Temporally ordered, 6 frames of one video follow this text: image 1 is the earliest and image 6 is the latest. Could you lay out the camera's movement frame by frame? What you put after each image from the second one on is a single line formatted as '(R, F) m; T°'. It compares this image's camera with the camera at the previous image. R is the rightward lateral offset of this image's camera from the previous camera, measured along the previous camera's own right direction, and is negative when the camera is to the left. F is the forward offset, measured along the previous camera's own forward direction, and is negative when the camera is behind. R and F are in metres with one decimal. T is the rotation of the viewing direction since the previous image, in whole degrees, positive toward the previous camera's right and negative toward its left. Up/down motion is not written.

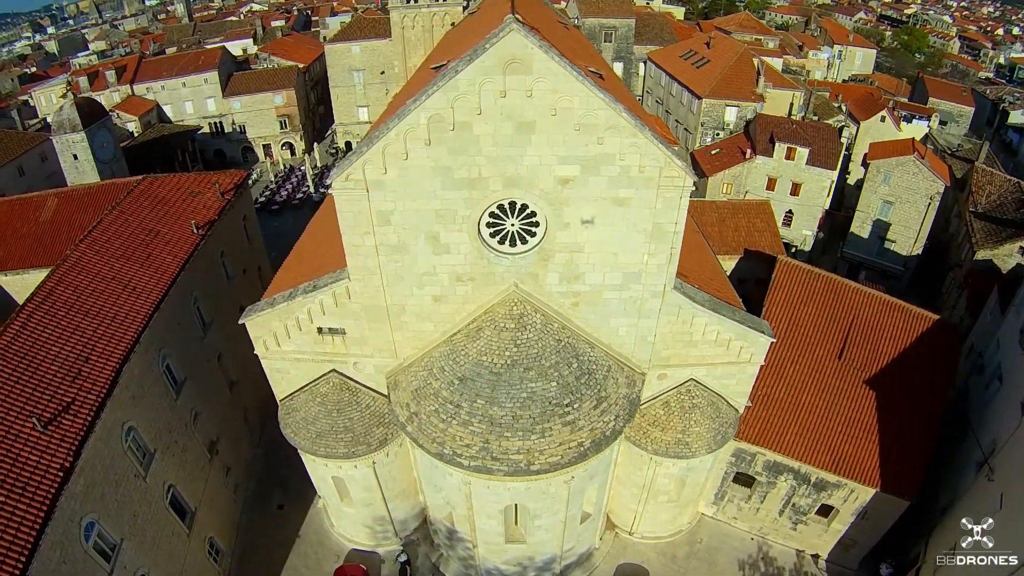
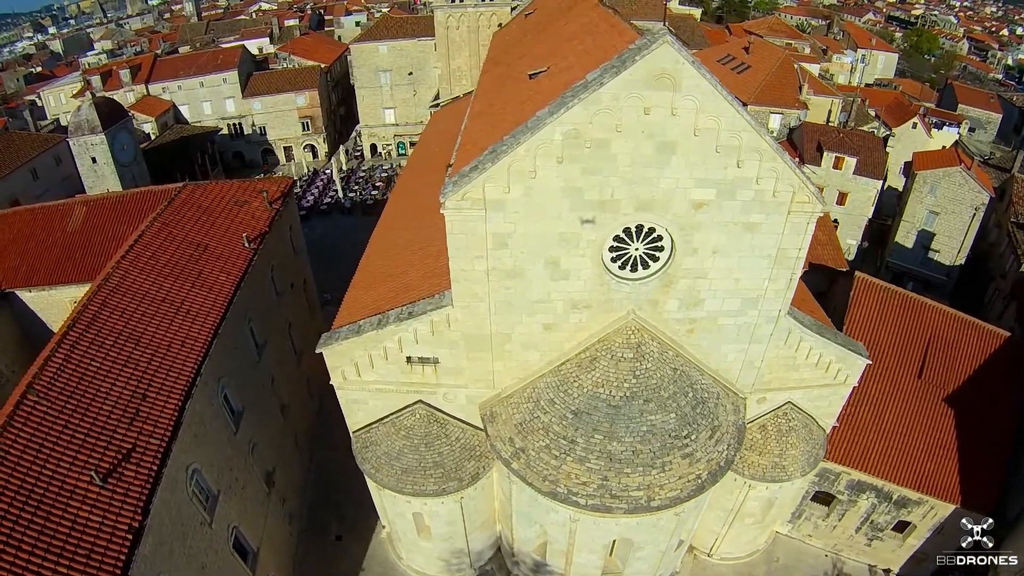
(-3.5, +0.9) m; +3°
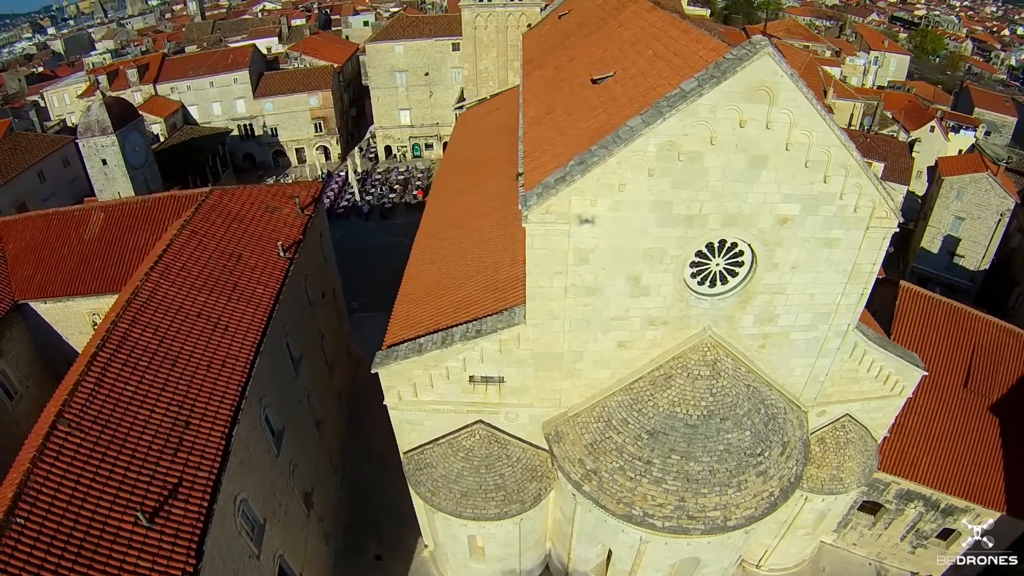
(-2.1, +0.6) m; +2°
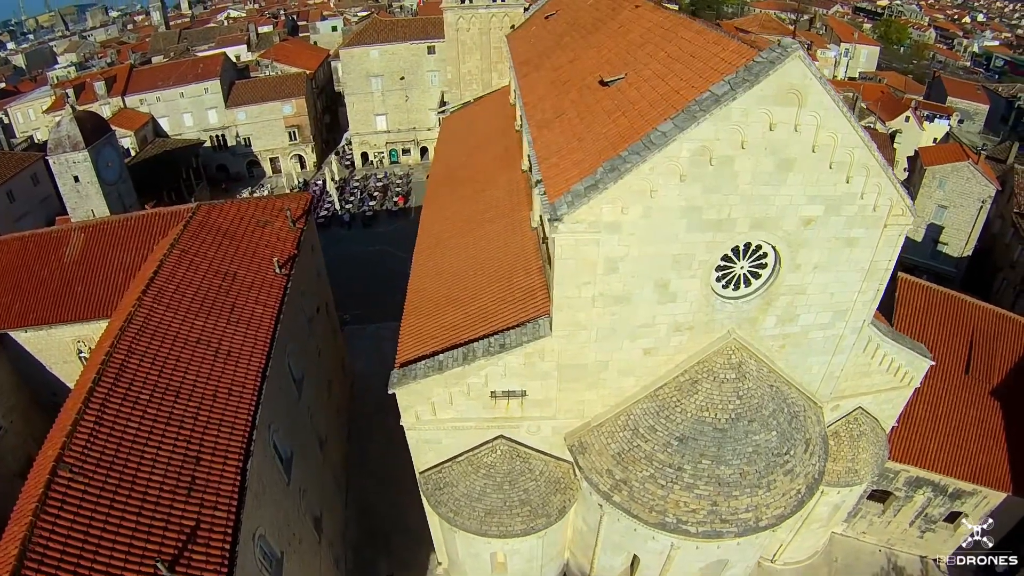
(-1.1, +0.4) m; +3°
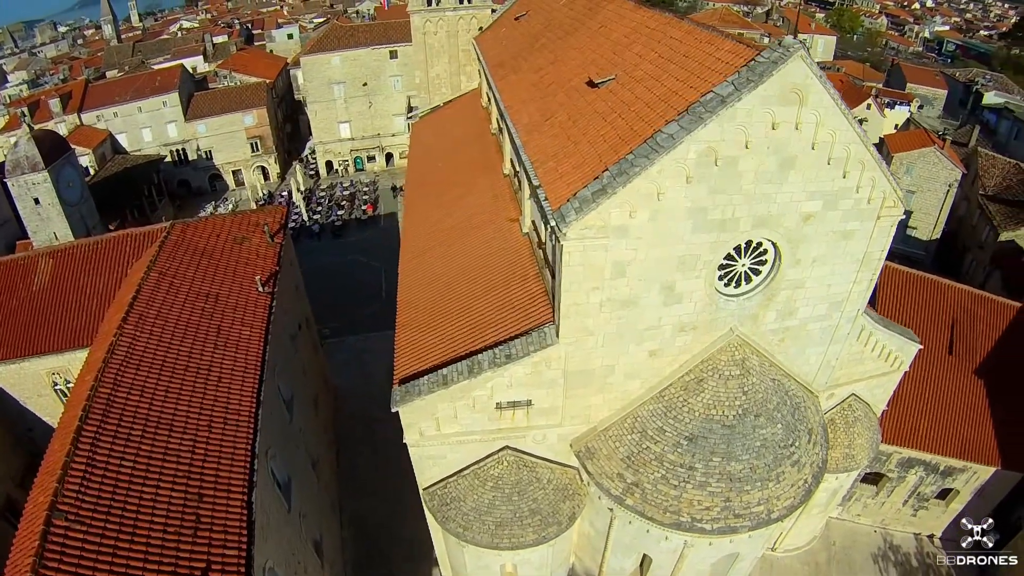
(-0.7, +0.3) m; +3°
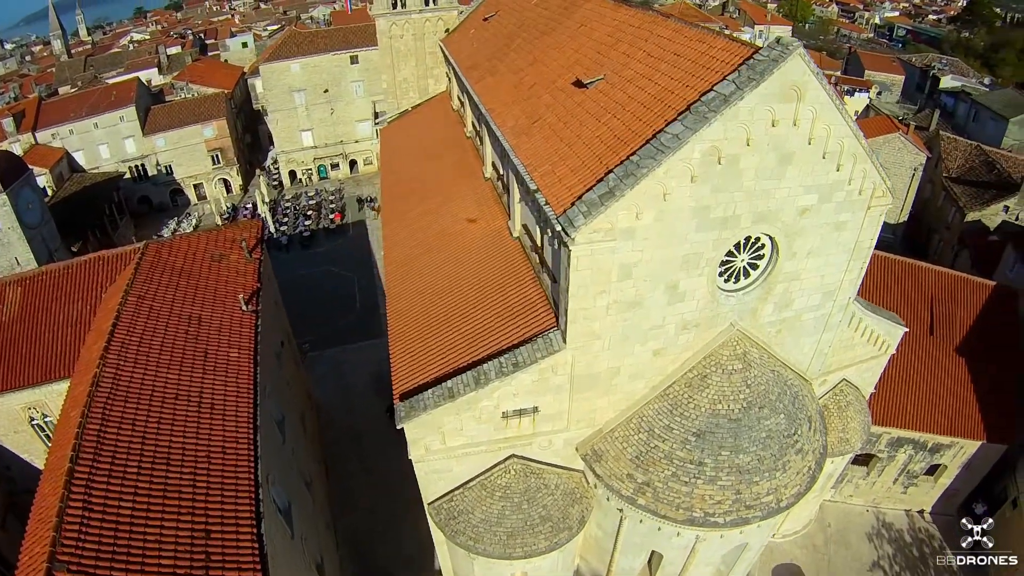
(-0.7, +0.2) m; +3°
